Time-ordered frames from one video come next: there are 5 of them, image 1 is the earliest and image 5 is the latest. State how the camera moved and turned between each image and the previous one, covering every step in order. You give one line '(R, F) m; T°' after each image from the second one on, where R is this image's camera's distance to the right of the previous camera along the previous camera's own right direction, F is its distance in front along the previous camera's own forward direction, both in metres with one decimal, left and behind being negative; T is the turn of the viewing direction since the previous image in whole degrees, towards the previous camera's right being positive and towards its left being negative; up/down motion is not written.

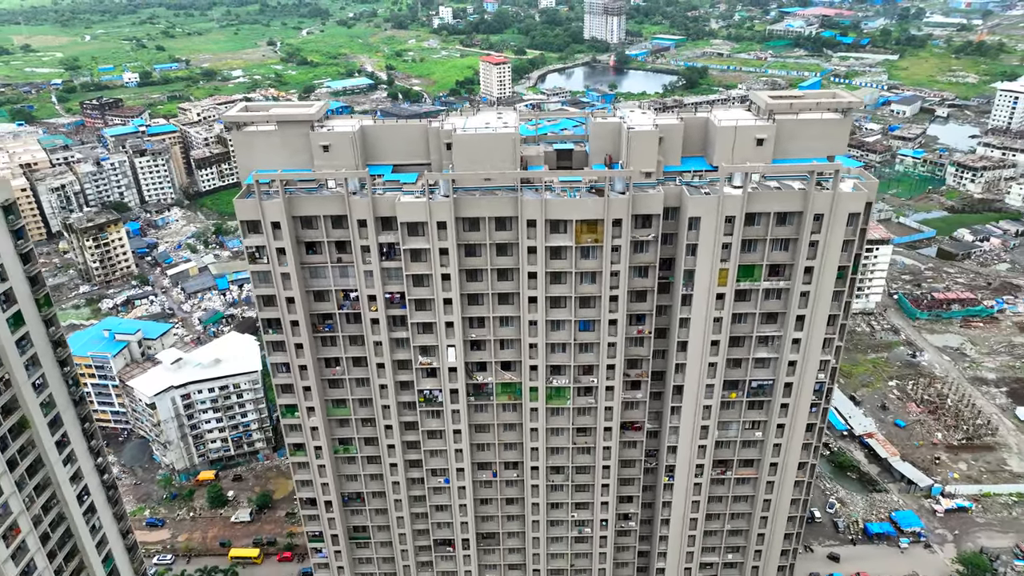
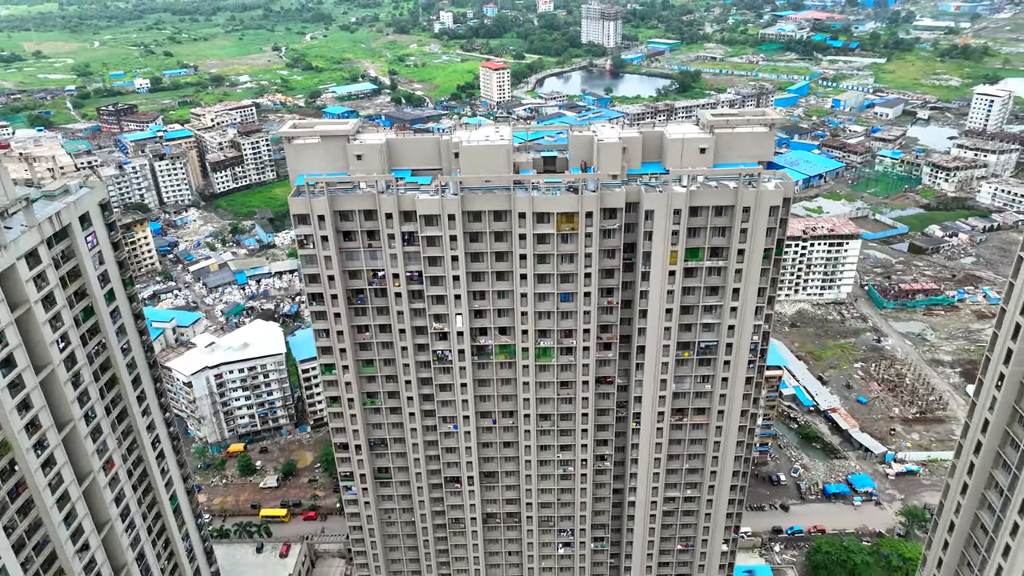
(+0.4, -8.7) m; 0°
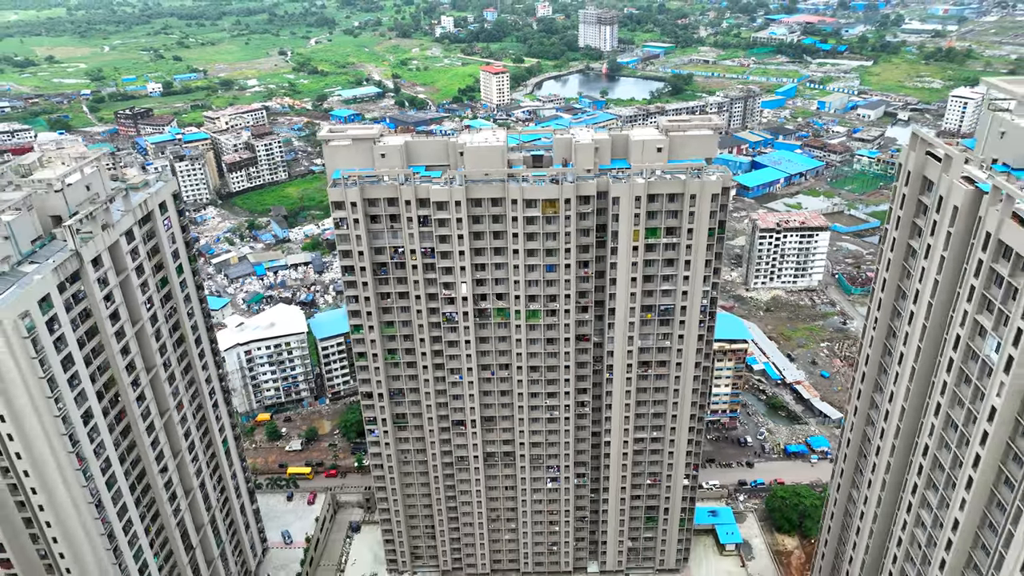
(+0.5, -10.2) m; 0°
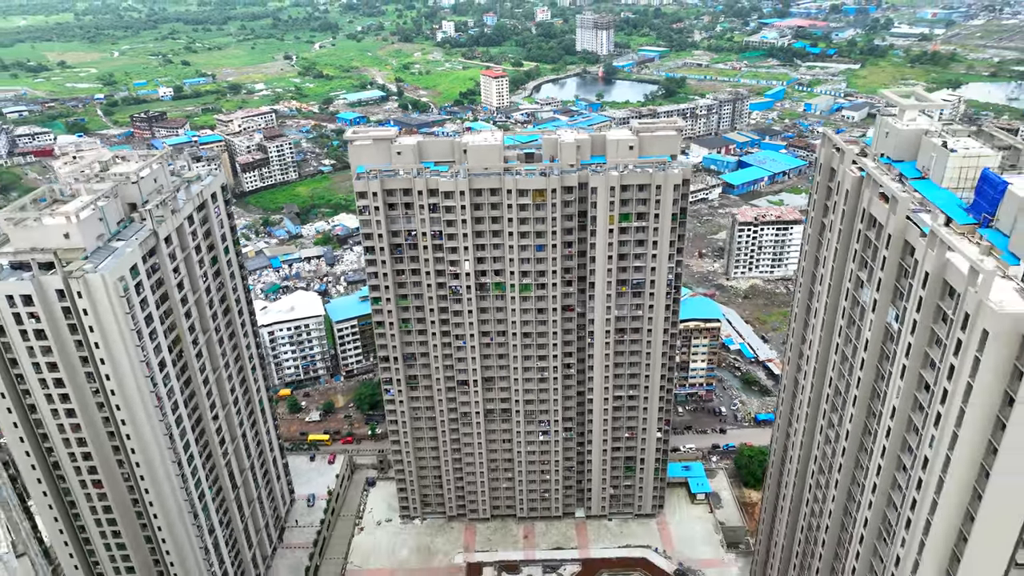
(+0.5, -9.9) m; 0°
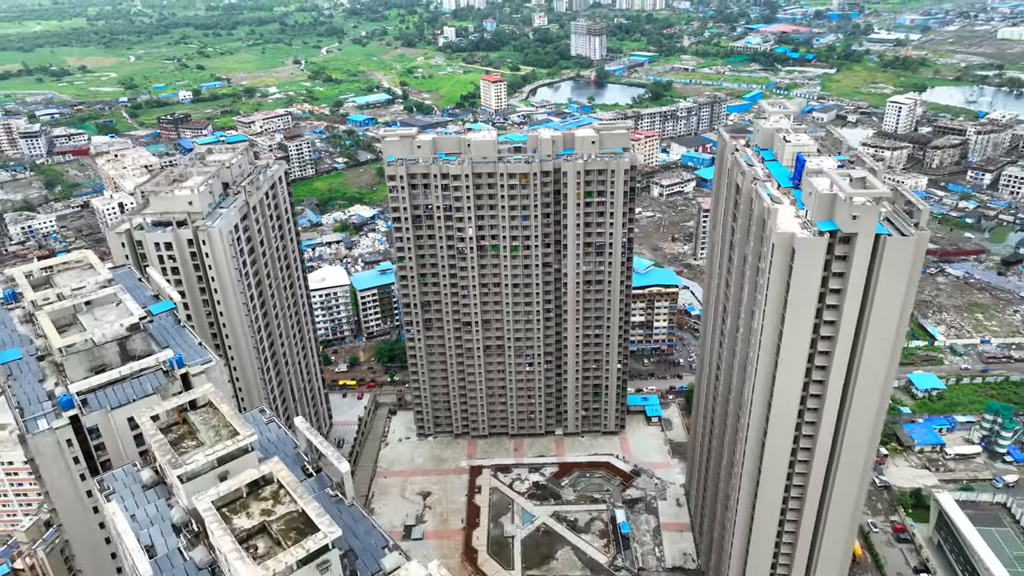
(+1.0, -20.6) m; 0°
